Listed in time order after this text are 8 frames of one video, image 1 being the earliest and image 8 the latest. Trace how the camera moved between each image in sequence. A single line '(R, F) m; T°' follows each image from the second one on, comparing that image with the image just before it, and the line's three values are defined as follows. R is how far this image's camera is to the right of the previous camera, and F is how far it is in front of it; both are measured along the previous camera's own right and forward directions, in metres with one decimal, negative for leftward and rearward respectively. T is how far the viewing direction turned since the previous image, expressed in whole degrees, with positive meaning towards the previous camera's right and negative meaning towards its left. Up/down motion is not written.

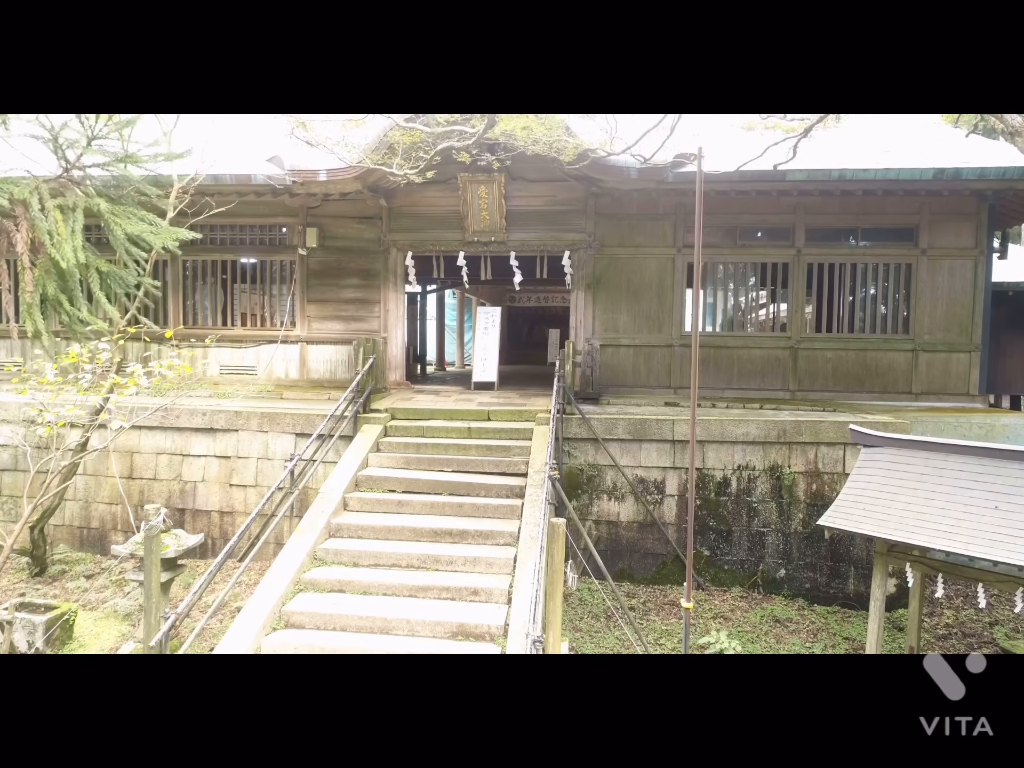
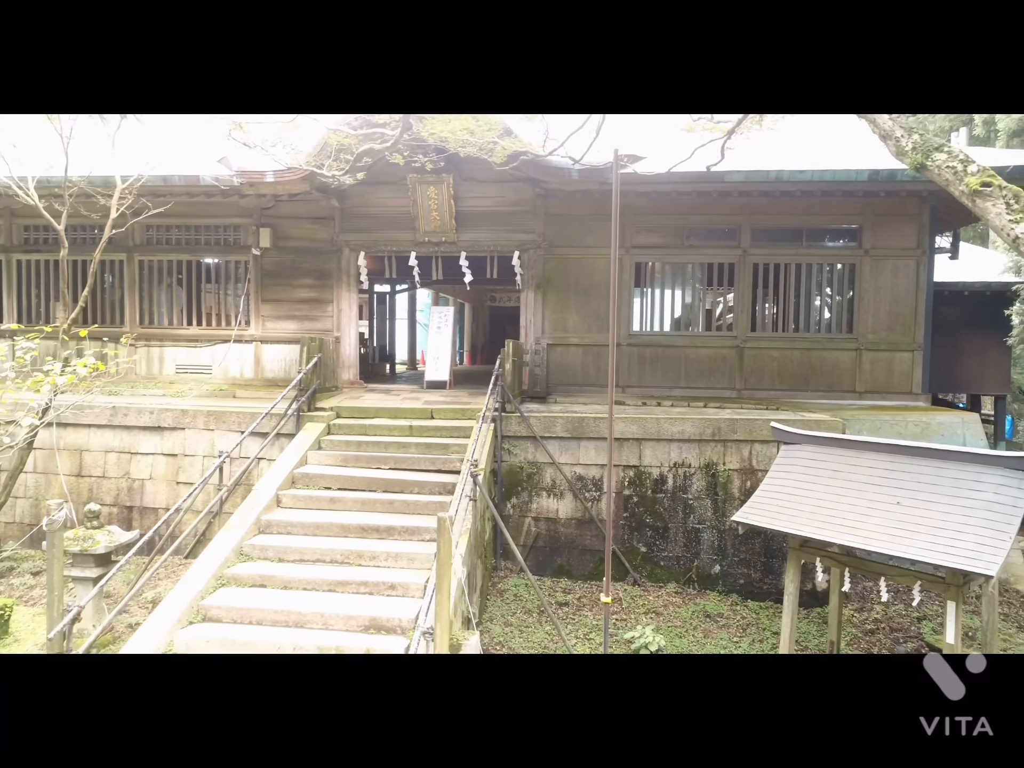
(+0.5, -0.1) m; 0°
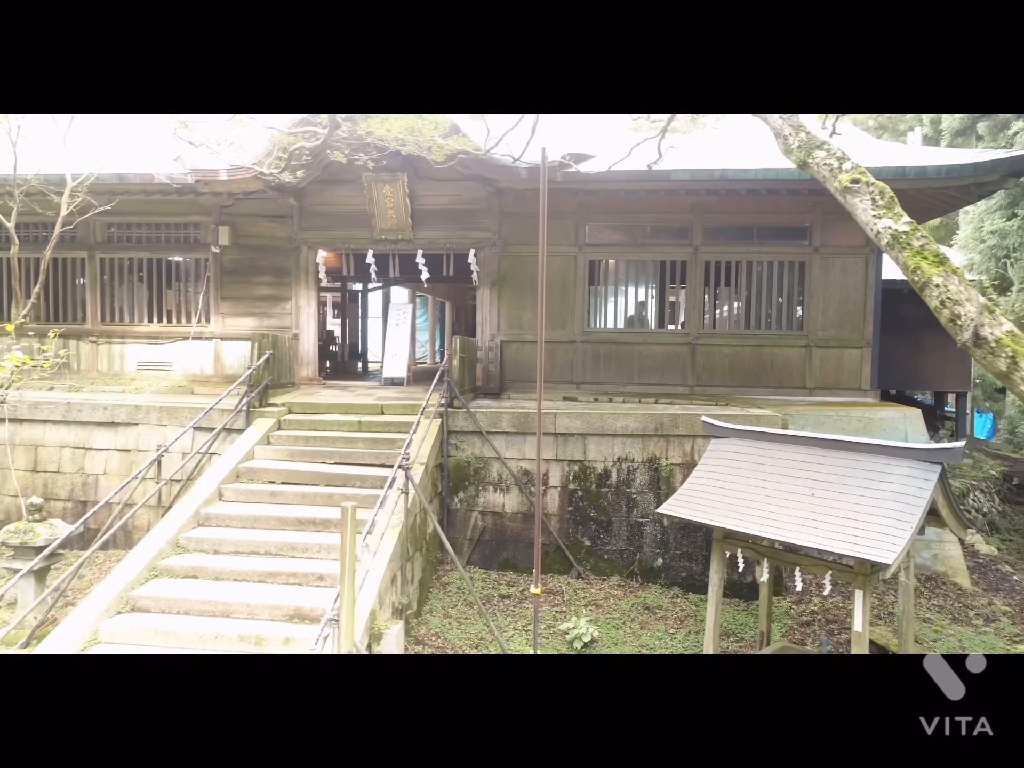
(+0.5, -0.1) m; 0°
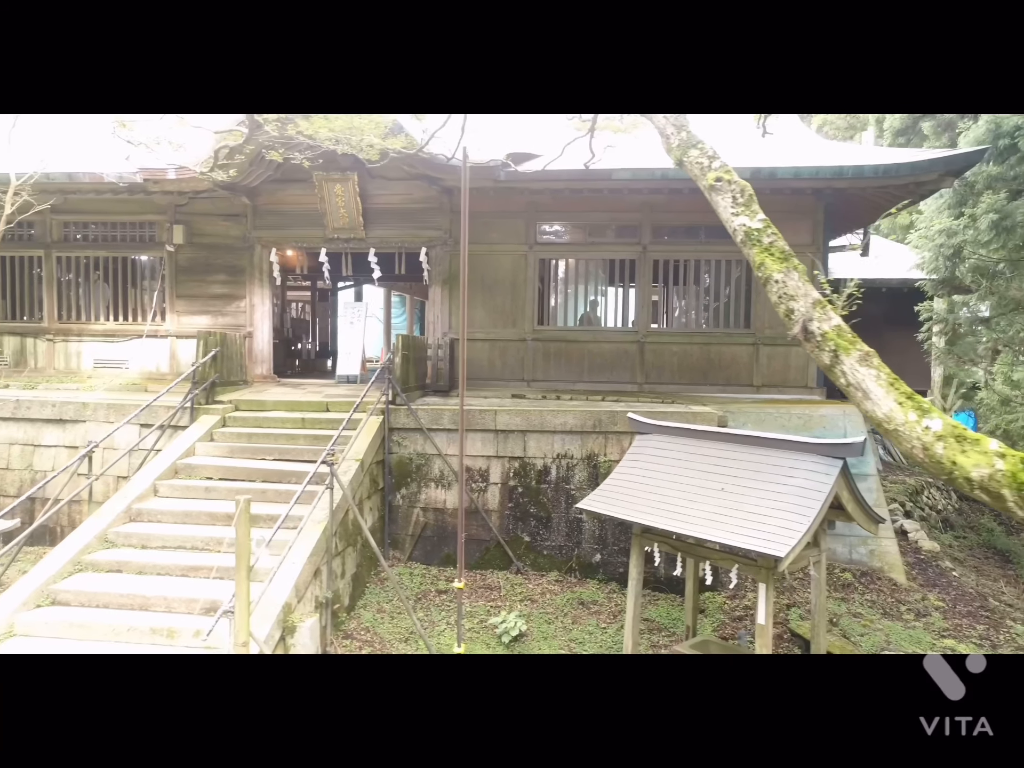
(+0.5, -0.1) m; 0°
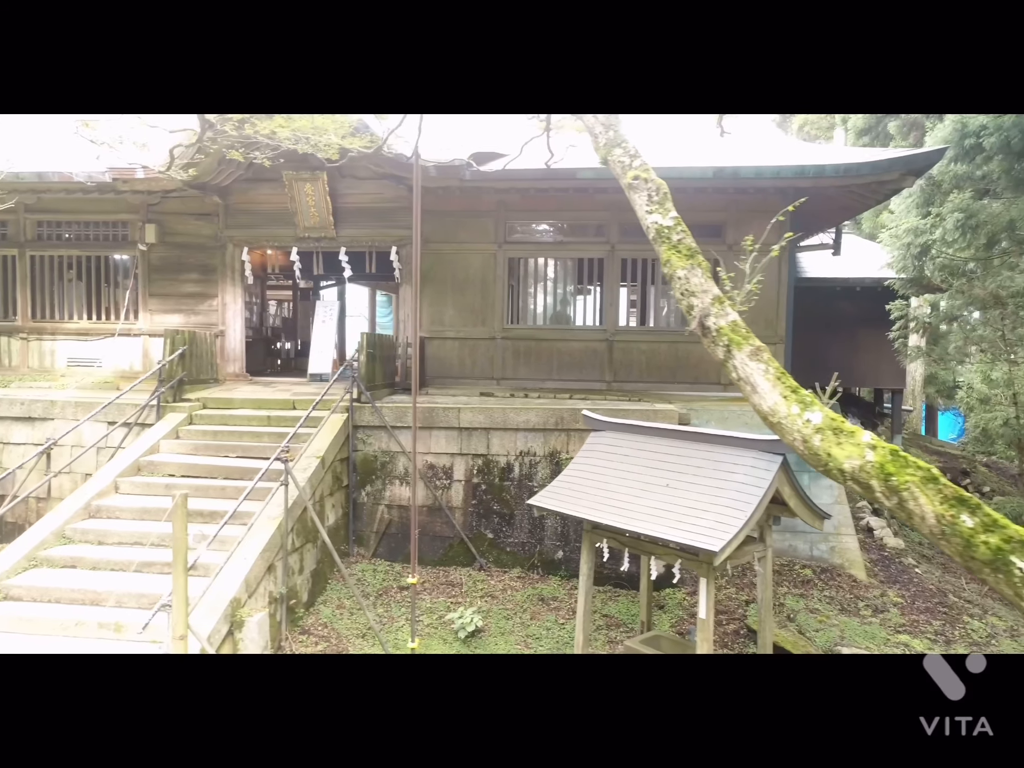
(+0.3, 0.0) m; 0°
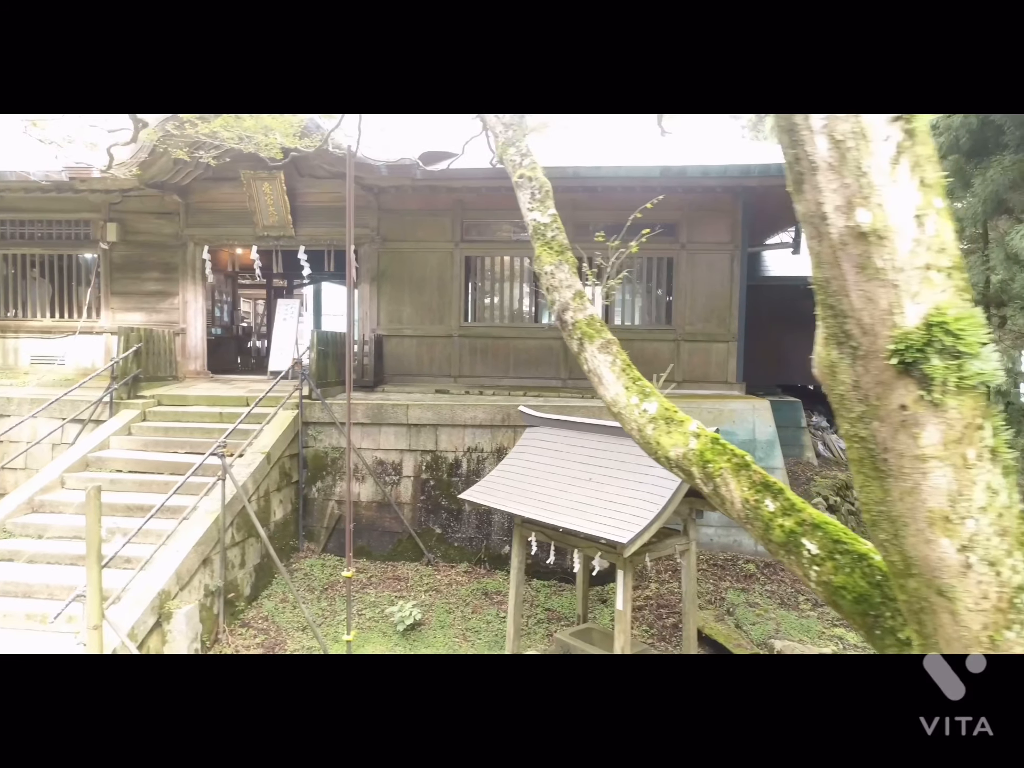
(+0.5, -0.1) m; 0°
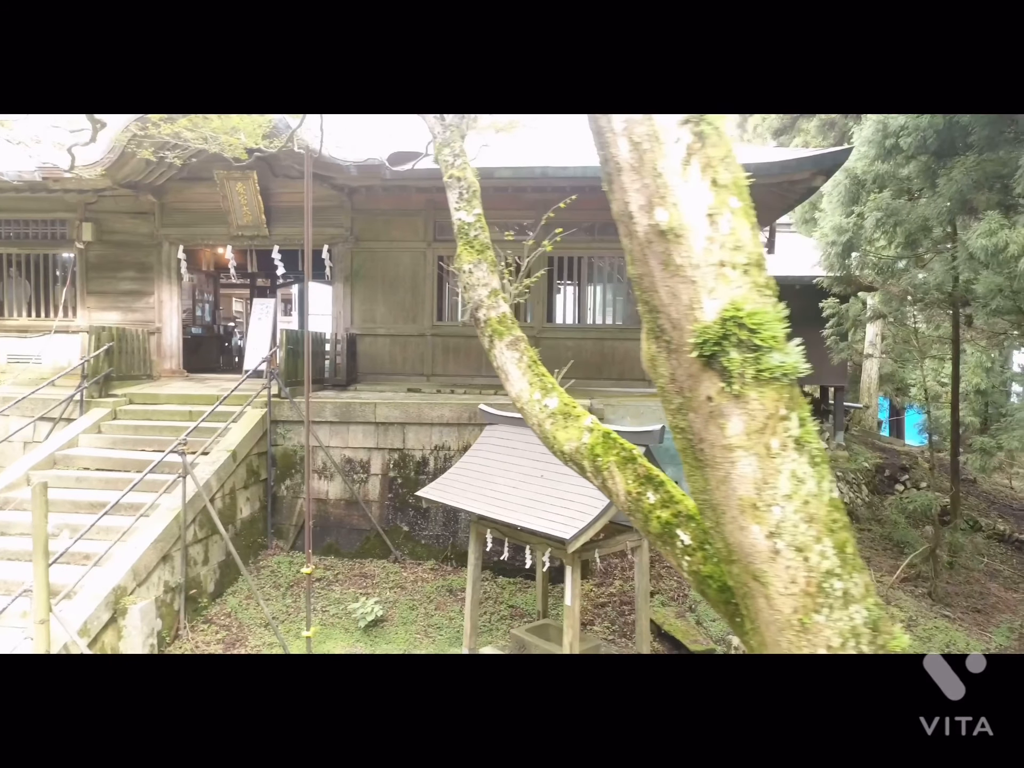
(+0.3, 0.0) m; 0°
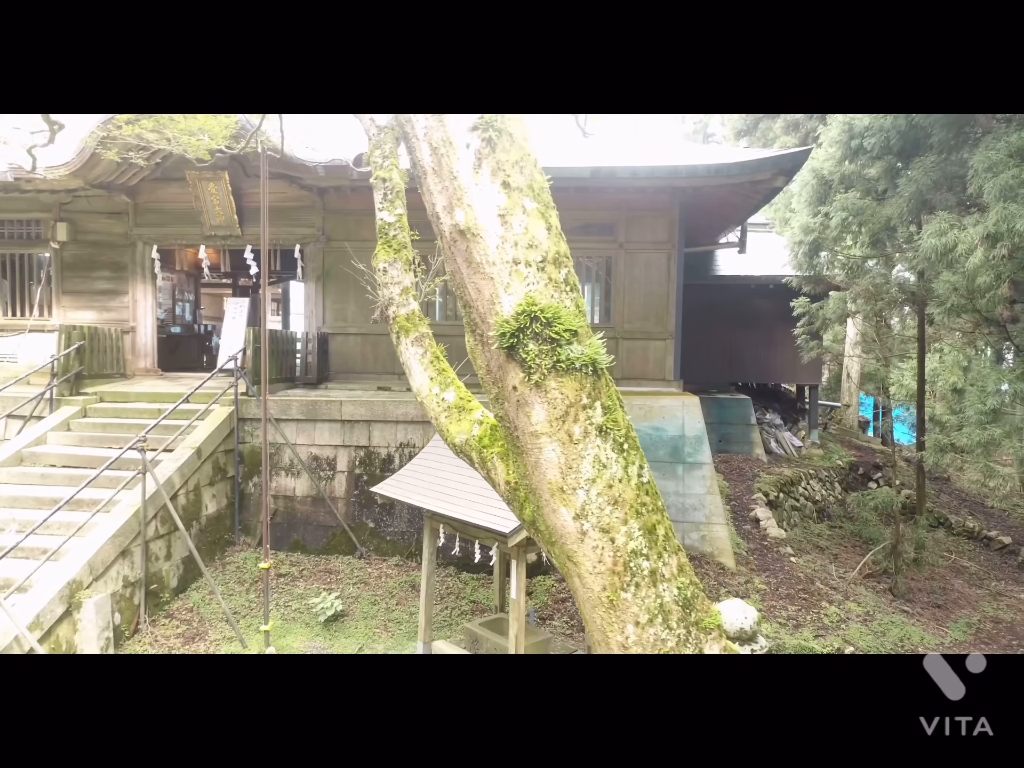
(+0.3, -0.1) m; 0°
